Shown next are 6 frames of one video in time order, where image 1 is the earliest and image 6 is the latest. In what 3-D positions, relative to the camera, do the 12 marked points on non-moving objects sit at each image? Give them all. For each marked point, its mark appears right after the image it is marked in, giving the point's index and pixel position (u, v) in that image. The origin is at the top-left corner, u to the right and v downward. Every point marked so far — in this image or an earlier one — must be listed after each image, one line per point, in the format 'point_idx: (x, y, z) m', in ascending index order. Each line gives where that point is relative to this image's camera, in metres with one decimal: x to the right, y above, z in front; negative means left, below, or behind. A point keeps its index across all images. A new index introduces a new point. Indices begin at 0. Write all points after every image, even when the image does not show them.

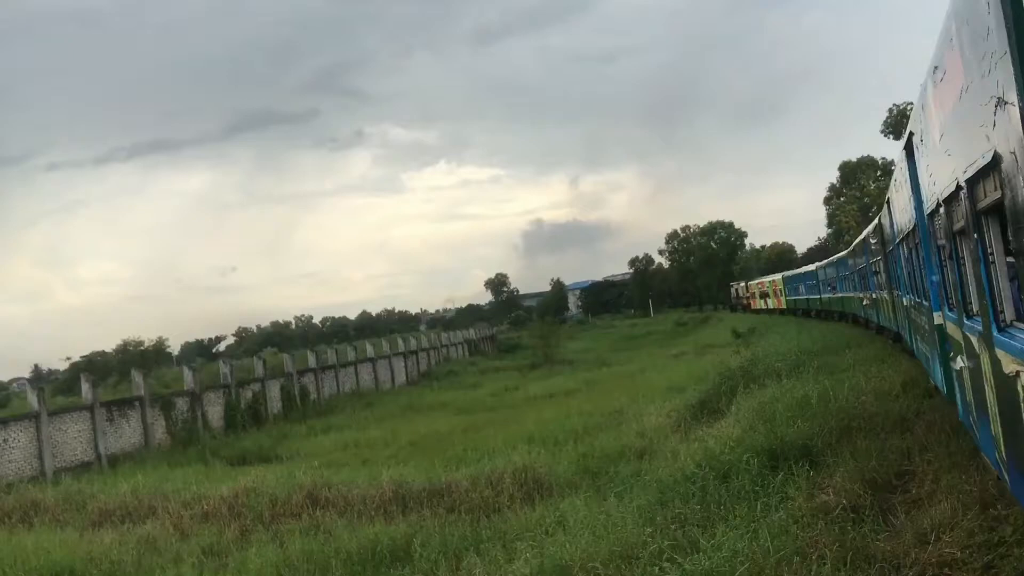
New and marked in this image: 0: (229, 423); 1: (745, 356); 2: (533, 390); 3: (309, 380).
0: (-5.1, -2.4, +15.4) m
1: (+4.0, -1.2, +14.9) m
2: (+0.4, -2.1, +17.7) m
3: (-4.3, -1.9, +18.2) m
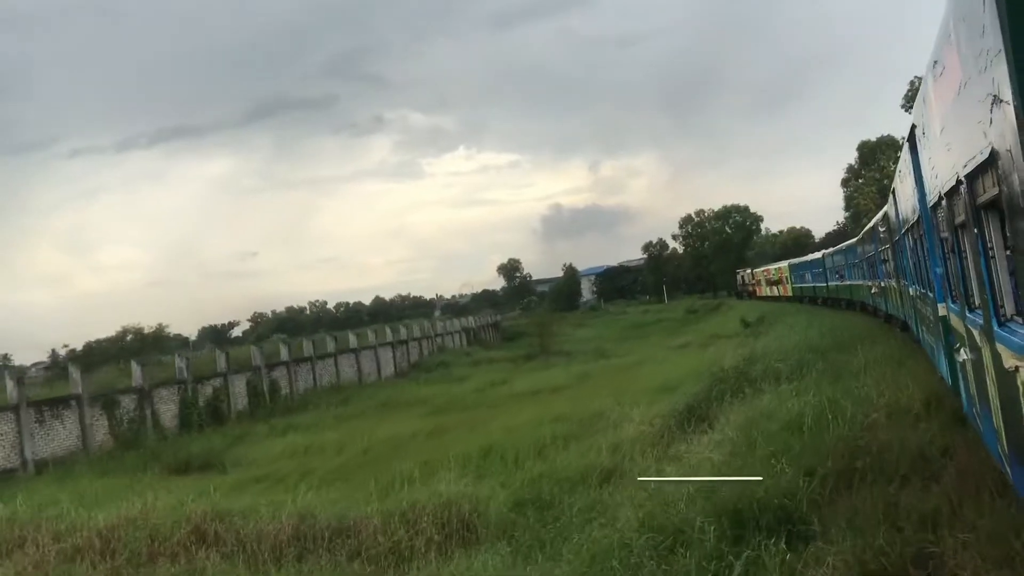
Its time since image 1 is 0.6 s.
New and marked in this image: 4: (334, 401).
0: (-5.4, -2.2, +14.2) m
1: (+3.7, -1.0, +13.4) m
2: (+0.1, -1.8, +16.4) m
3: (-4.6, -1.7, +17.0) m
4: (-3.4, -2.2, +16.7) m
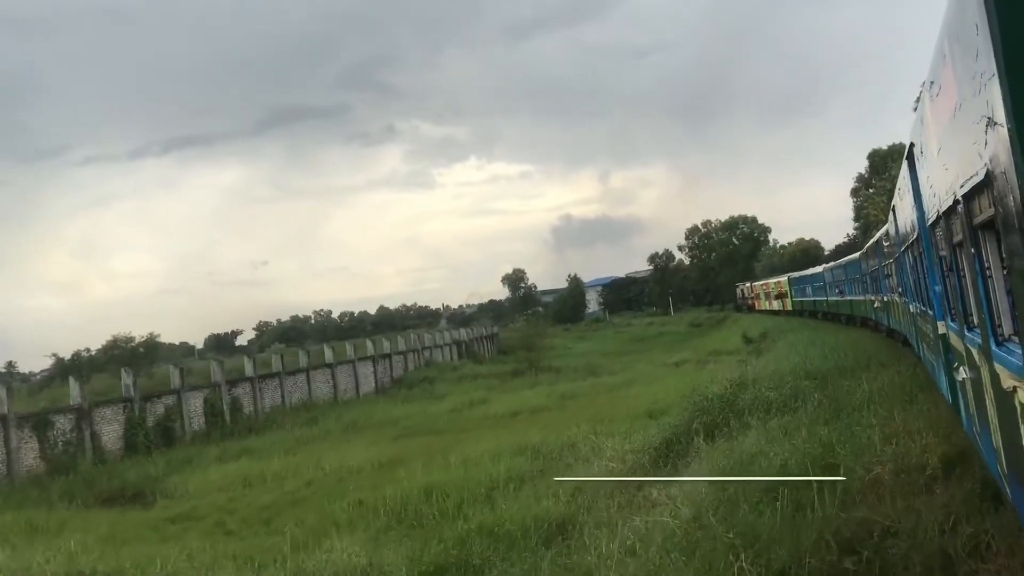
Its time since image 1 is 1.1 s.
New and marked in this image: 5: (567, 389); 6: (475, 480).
0: (-5.8, -2.3, +13.0) m
1: (+3.3, -1.2, +12.2) m
2: (-0.2, -2.0, +15.2) m
3: (-4.9, -1.9, +15.8) m
4: (-3.8, -2.4, +15.6) m
5: (+1.1, -1.9, +16.5) m
6: (-0.3, -1.7, +7.7) m
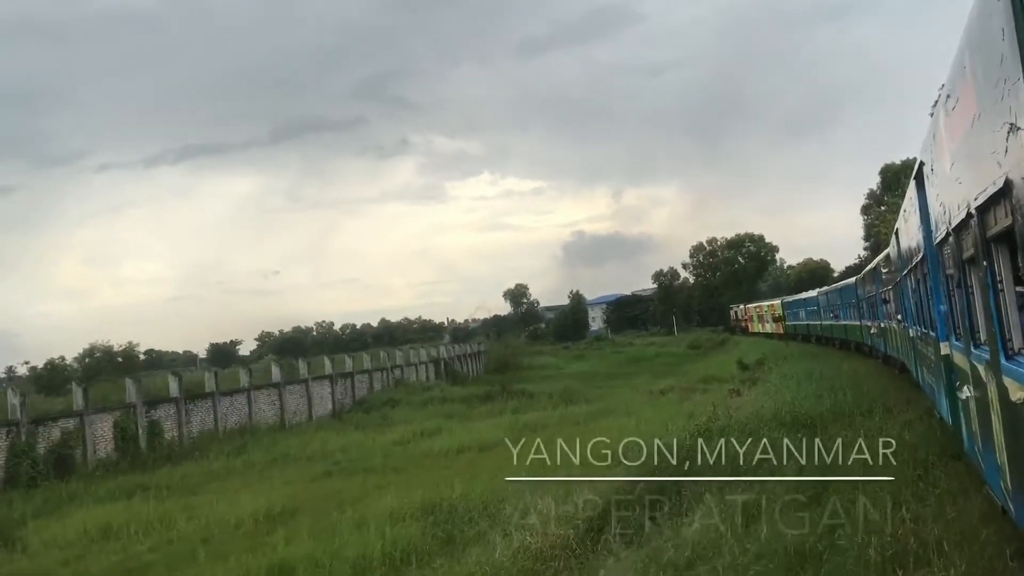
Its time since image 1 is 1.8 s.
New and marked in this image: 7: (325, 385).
0: (-6.5, -2.4, +11.3) m
1: (+2.5, -1.5, +10.3) m
2: (-0.9, -2.3, +13.3) m
3: (-5.6, -2.0, +14.0) m
4: (-4.5, -2.6, +13.7) m
5: (+0.4, -2.2, +14.6) m
6: (-1.1, -1.8, +5.9) m
7: (-4.1, -2.1, +19.0) m
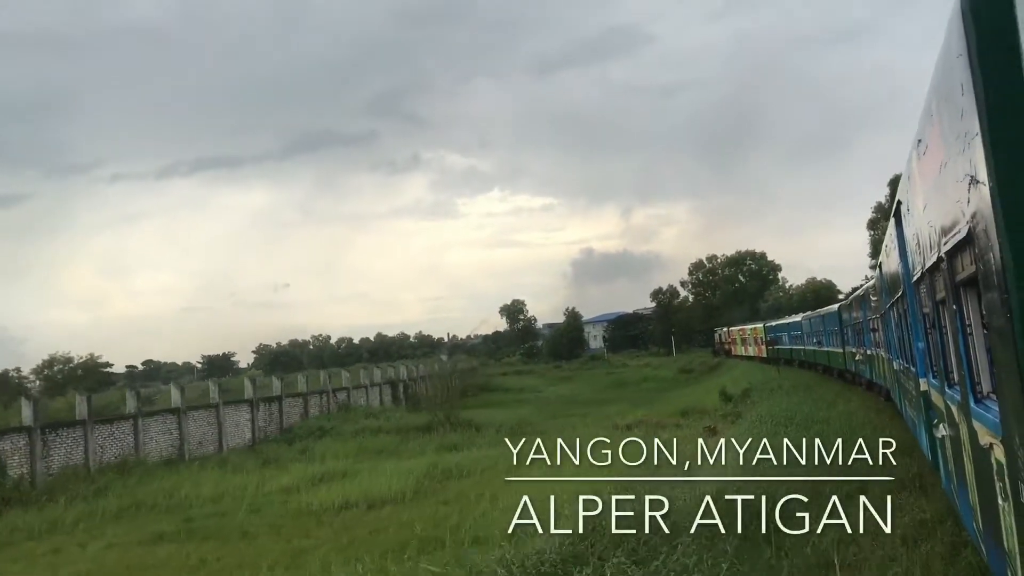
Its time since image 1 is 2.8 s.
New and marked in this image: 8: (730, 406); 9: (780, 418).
0: (-7.6, -2.4, +8.8) m
1: (+1.5, -1.6, +7.8) m
2: (-2.0, -2.4, +10.8) m
3: (-6.7, -2.1, +11.6) m
4: (-5.6, -2.7, +11.3) m
5: (-0.7, -2.4, +12.1) m
6: (-2.3, -1.8, +3.4) m
7: (-5.1, -2.3, +16.5) m
8: (+4.0, -2.1, +16.0) m
9: (+3.6, -1.7, +11.4) m
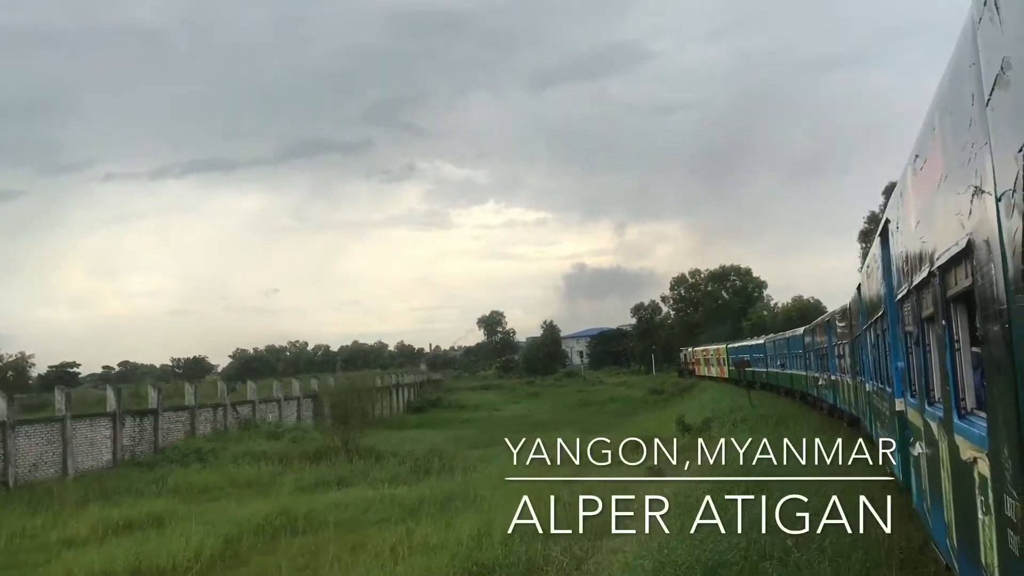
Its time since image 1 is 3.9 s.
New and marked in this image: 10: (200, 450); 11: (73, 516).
0: (-8.9, -2.1, +6.0) m
1: (+0.2, -1.6, +5.1) m
2: (-3.3, -2.3, +8.1) m
3: (-8.0, -1.9, +8.8) m
4: (-6.9, -2.4, +8.5) m
5: (-2.0, -2.3, +9.4) m
6: (-3.5, -1.6, +0.7) m
7: (-6.4, -2.2, +13.8) m
8: (+2.7, -2.3, +13.4) m
9: (+2.3, -1.7, +8.7) m
10: (-5.2, -2.7, +14.4) m
11: (-4.6, -2.5, +9.1) m
